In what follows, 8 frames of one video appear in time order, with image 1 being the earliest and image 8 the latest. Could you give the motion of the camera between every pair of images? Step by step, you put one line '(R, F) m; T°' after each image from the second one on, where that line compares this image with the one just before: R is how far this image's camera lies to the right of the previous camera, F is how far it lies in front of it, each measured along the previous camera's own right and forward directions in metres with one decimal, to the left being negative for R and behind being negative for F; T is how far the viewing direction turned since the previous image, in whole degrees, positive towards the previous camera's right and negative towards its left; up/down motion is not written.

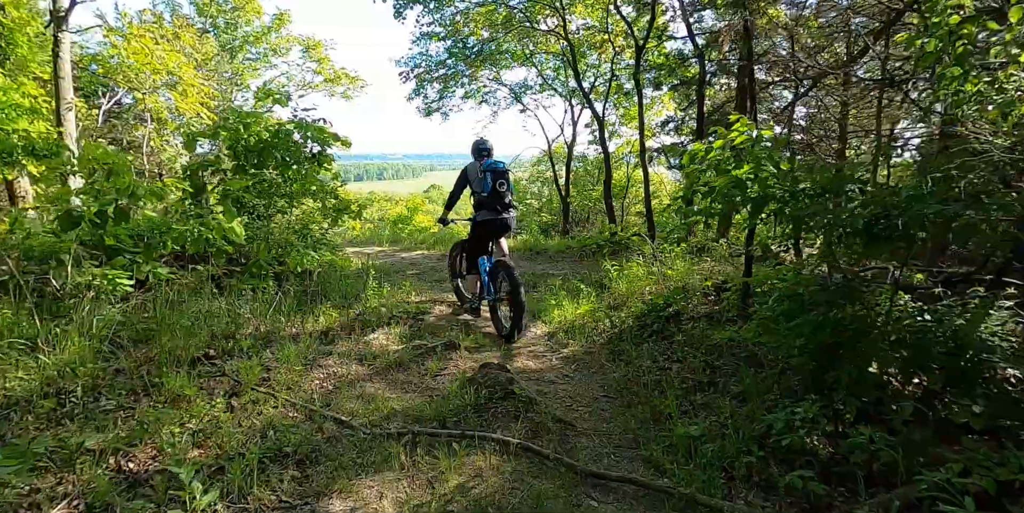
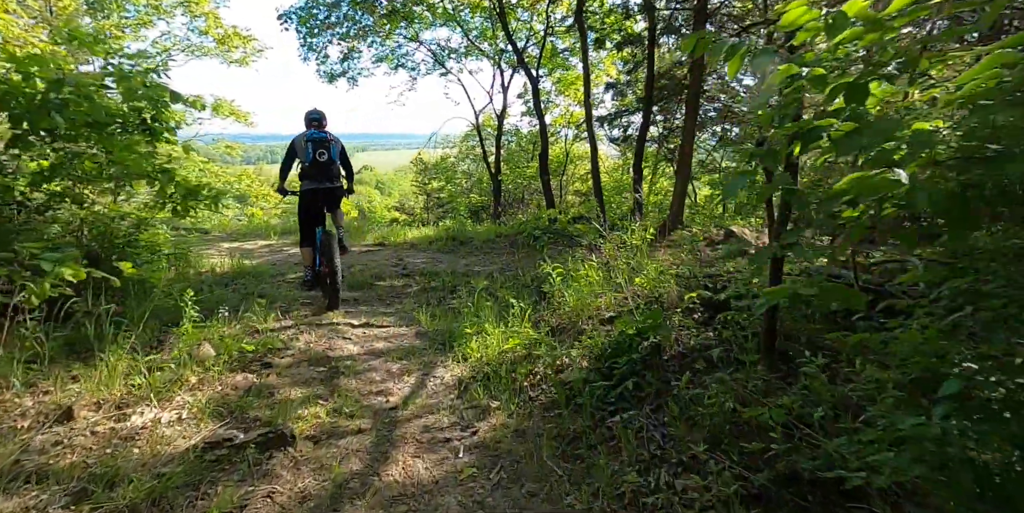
(+0.3, +2.2) m; +6°
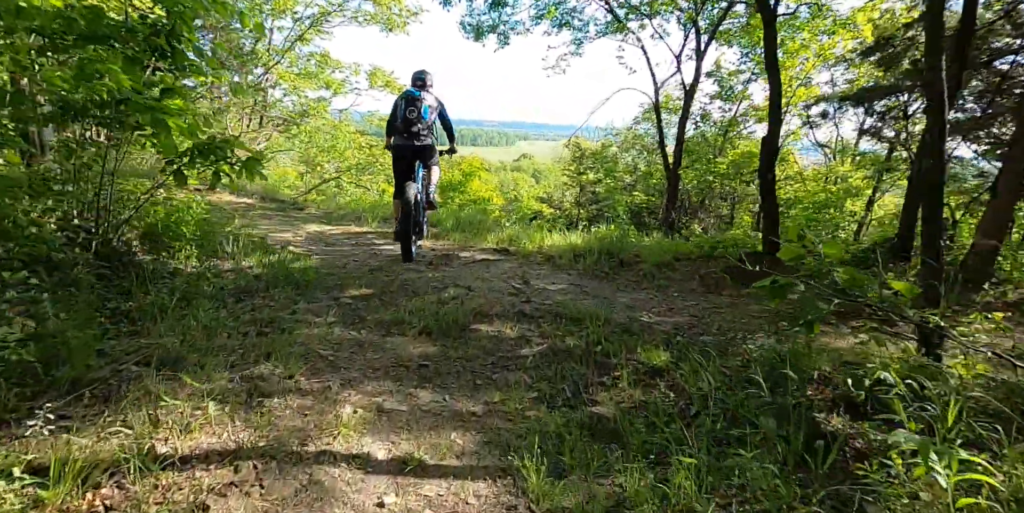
(-0.4, +3.4) m; -13°
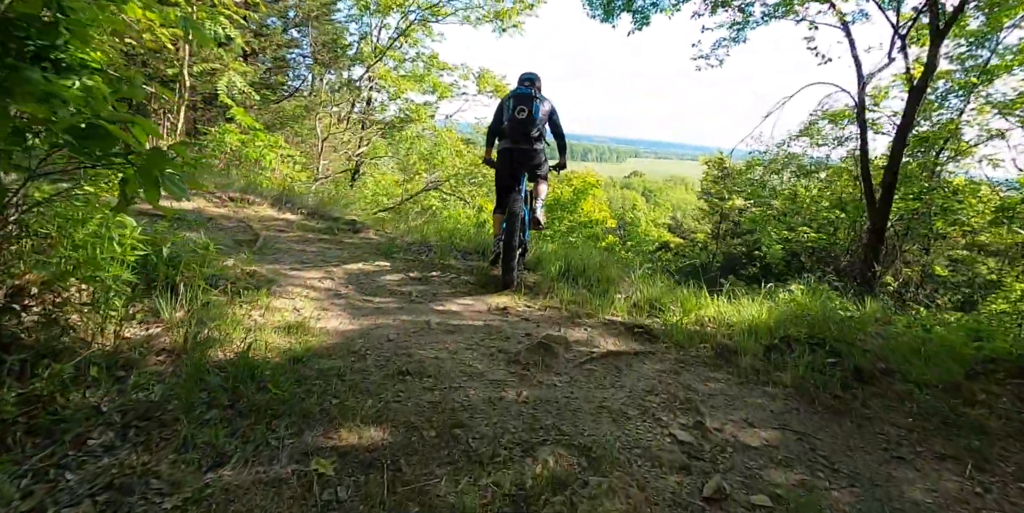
(-0.3, +2.8) m; -9°
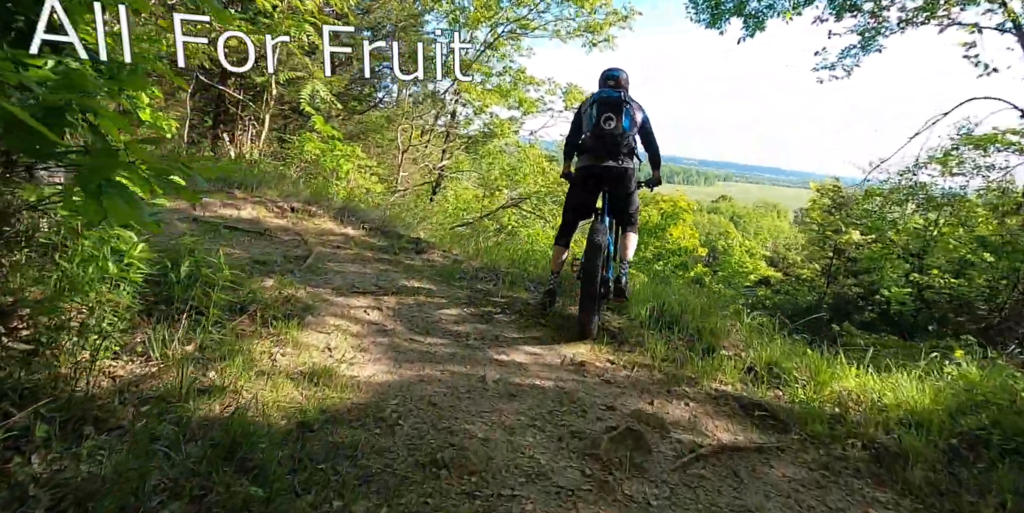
(0.0, +0.9) m; -7°
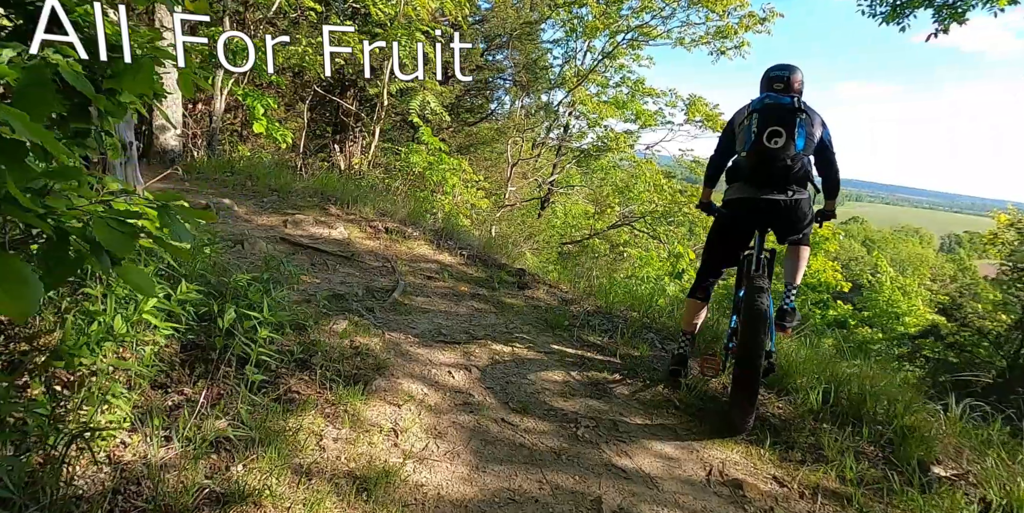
(-0.1, +0.9) m; -10°
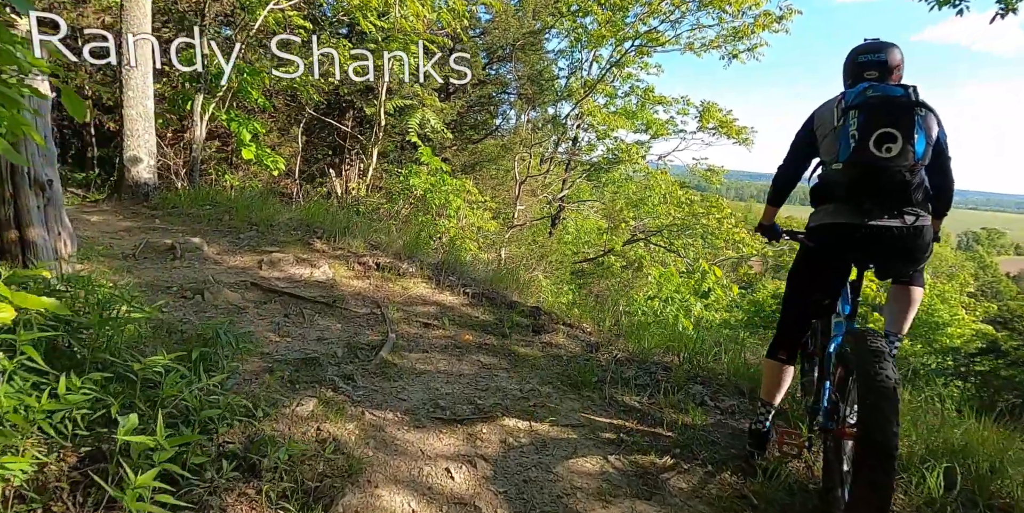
(0.0, +0.8) m; -1°
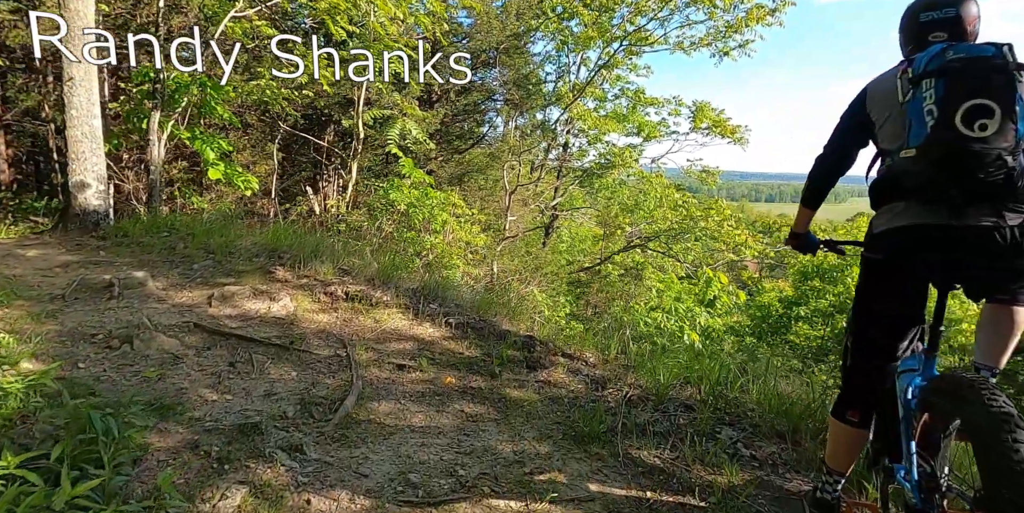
(+0.1, +0.7) m; 0°
